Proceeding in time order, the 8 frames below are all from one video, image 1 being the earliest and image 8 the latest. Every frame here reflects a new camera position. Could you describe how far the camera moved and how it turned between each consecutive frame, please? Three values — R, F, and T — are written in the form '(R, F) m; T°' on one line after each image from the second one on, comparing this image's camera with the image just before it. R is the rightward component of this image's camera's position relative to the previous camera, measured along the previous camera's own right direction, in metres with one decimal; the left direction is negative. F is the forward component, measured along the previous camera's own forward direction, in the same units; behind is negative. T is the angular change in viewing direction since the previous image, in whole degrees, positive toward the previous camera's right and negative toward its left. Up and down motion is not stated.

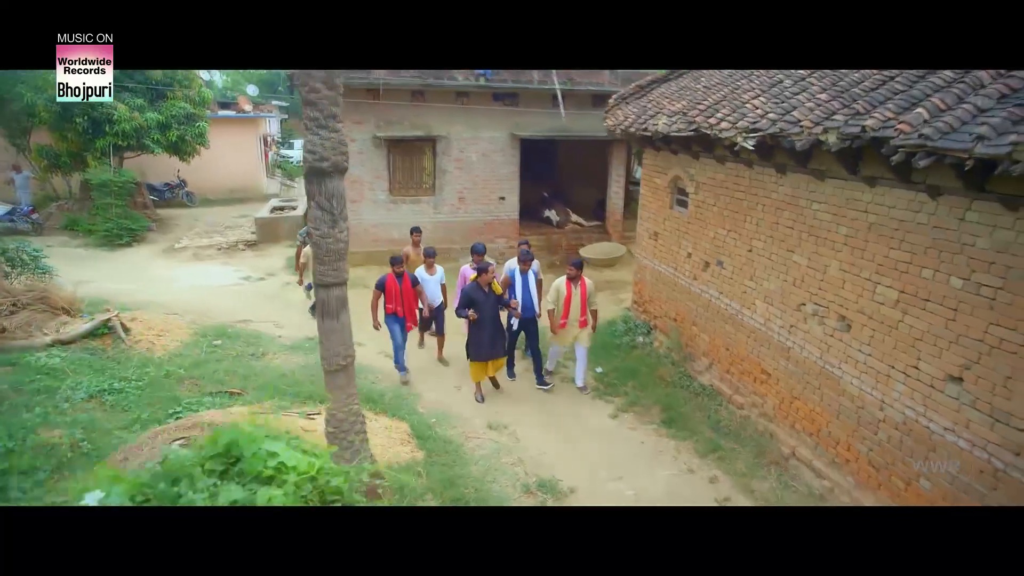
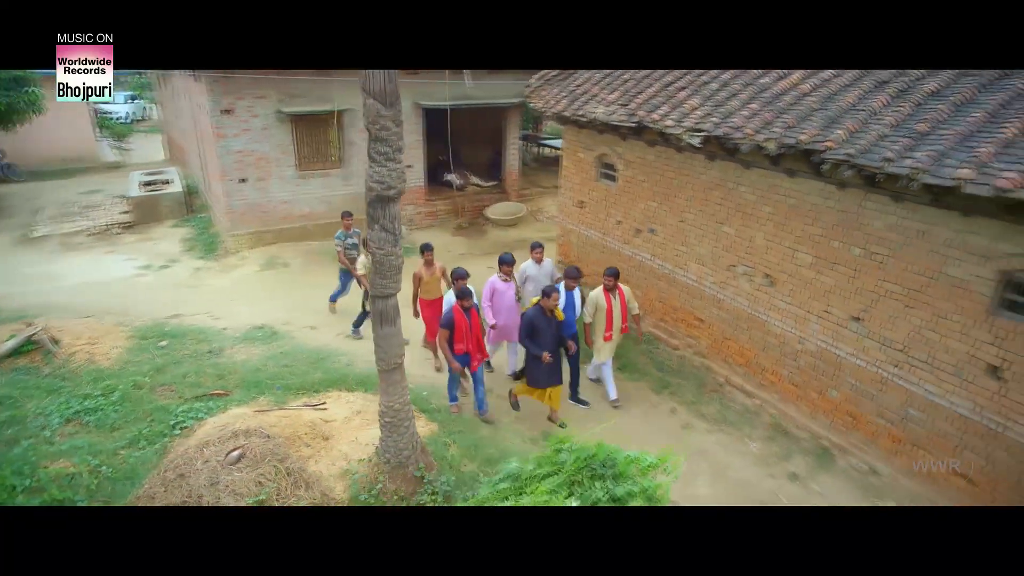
(-1.5, -0.6) m; +14°
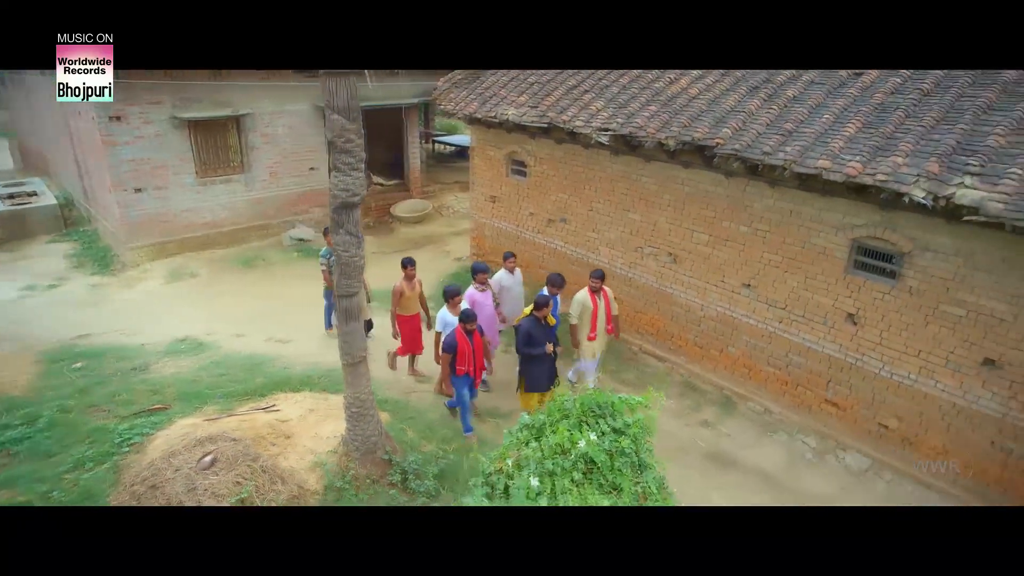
(-0.6, -0.5) m; +10°
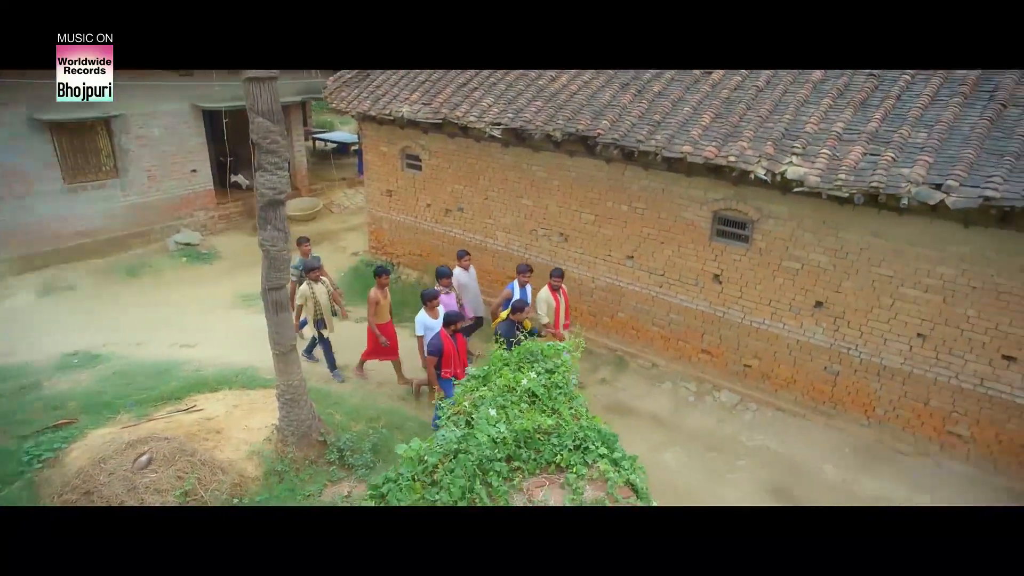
(-0.4, -0.6) m; +11°
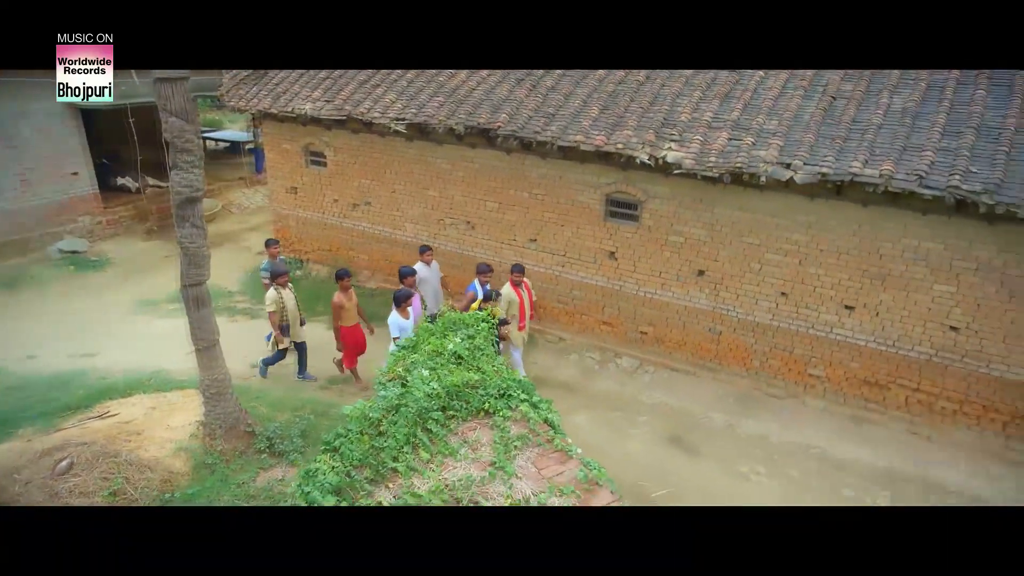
(-0.1, -0.5) m; +9°
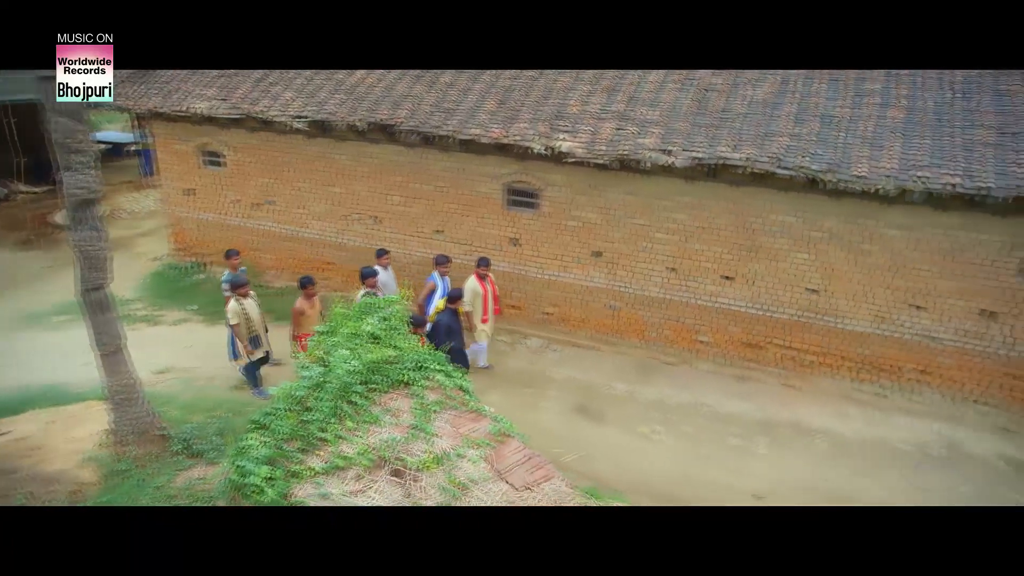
(0.0, -0.4) m; +8°
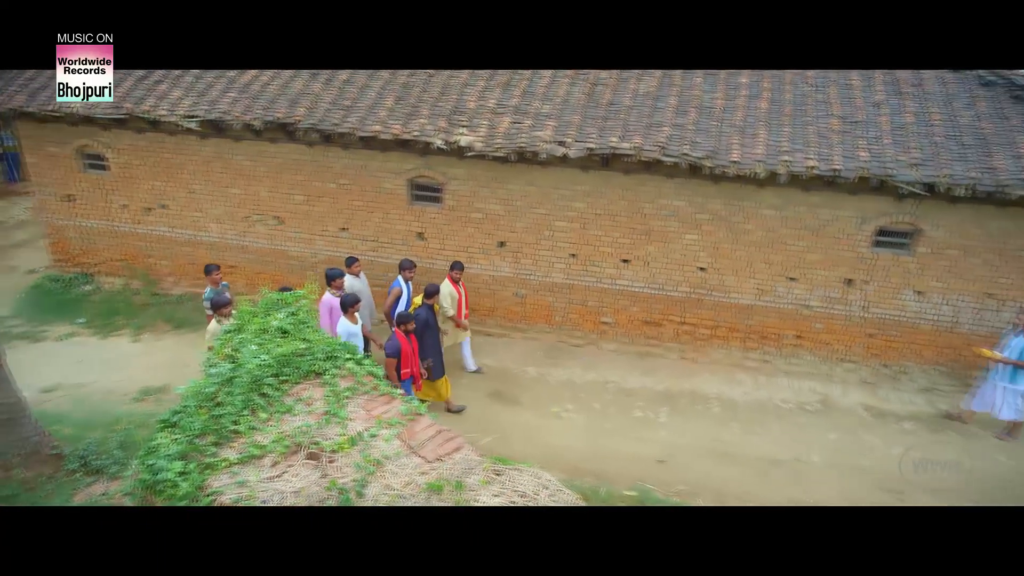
(+0.1, -0.2) m; +8°
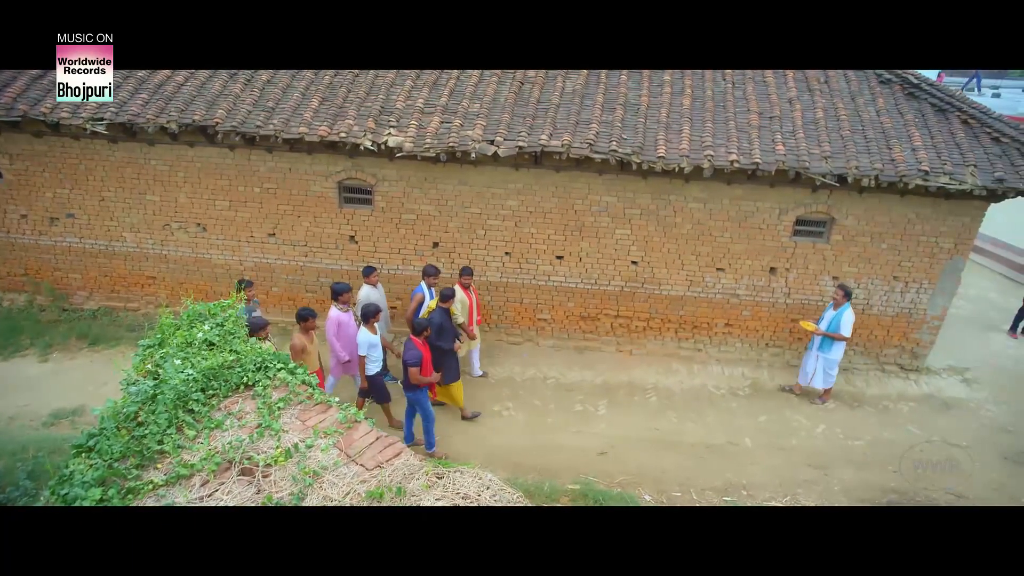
(0.0, 0.0) m; +6°
